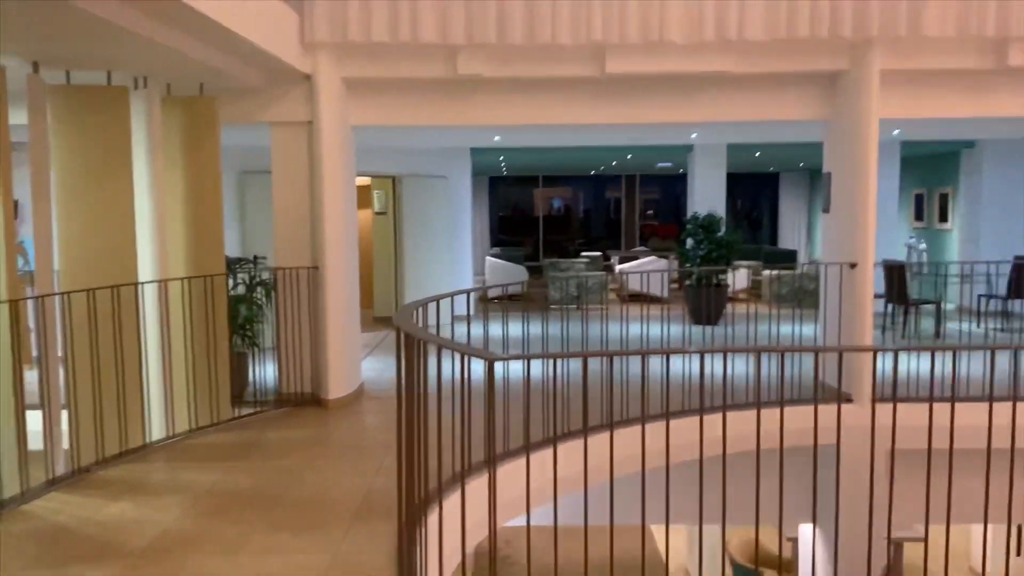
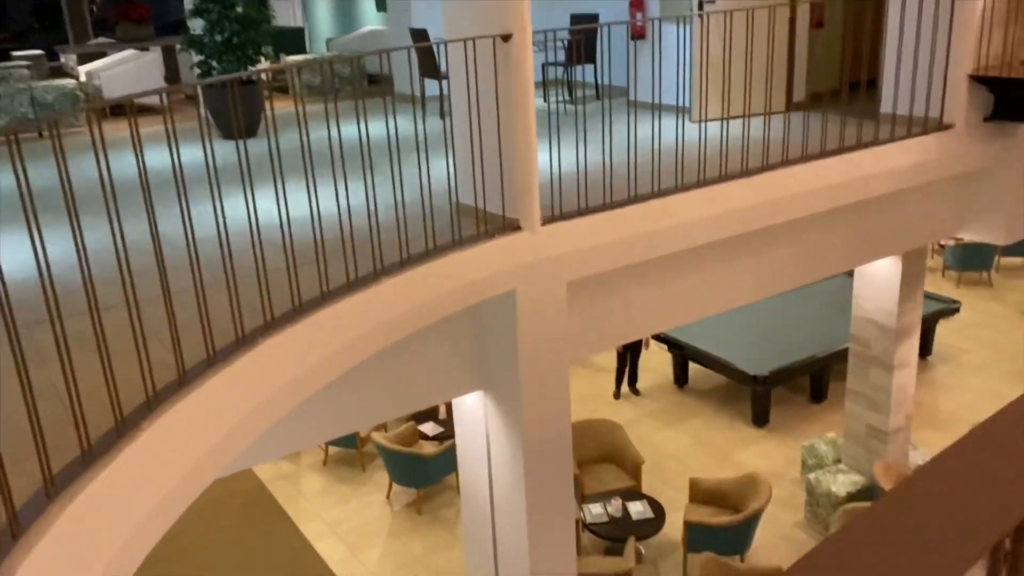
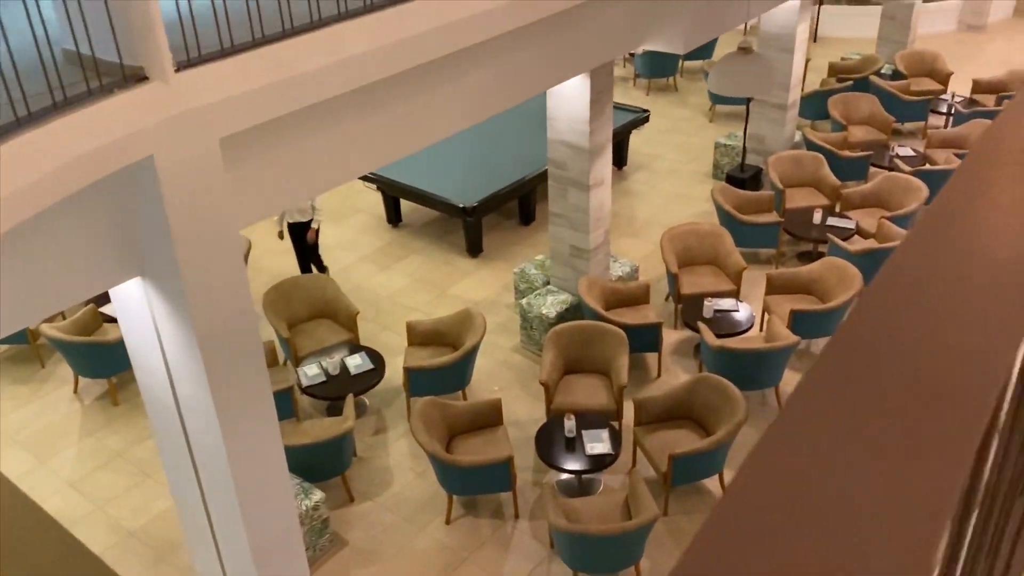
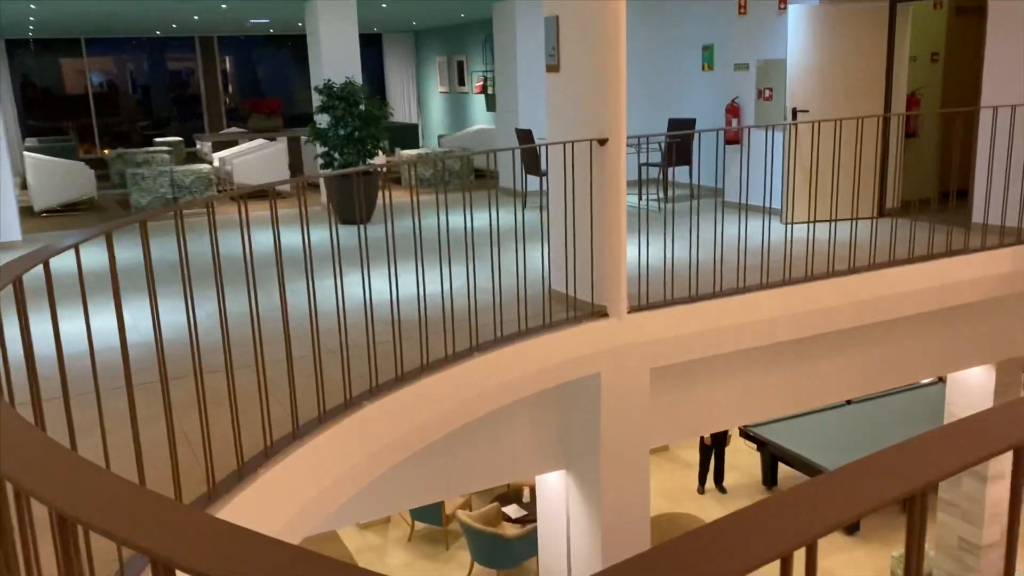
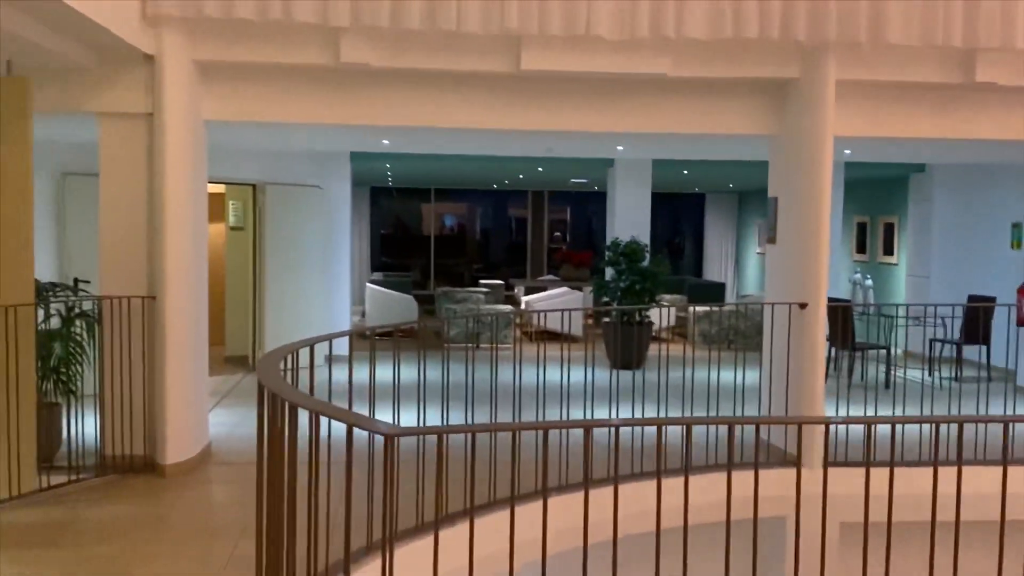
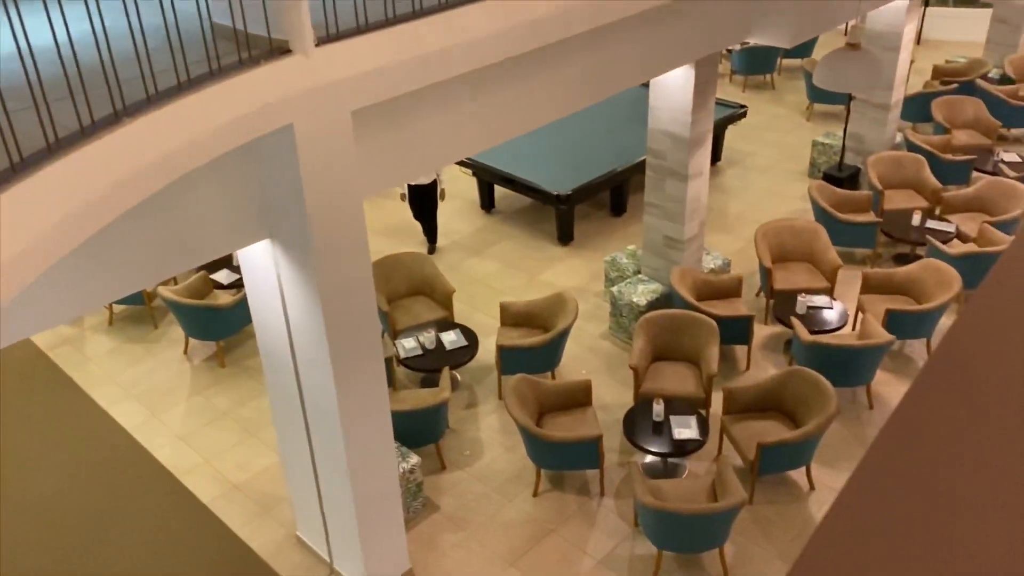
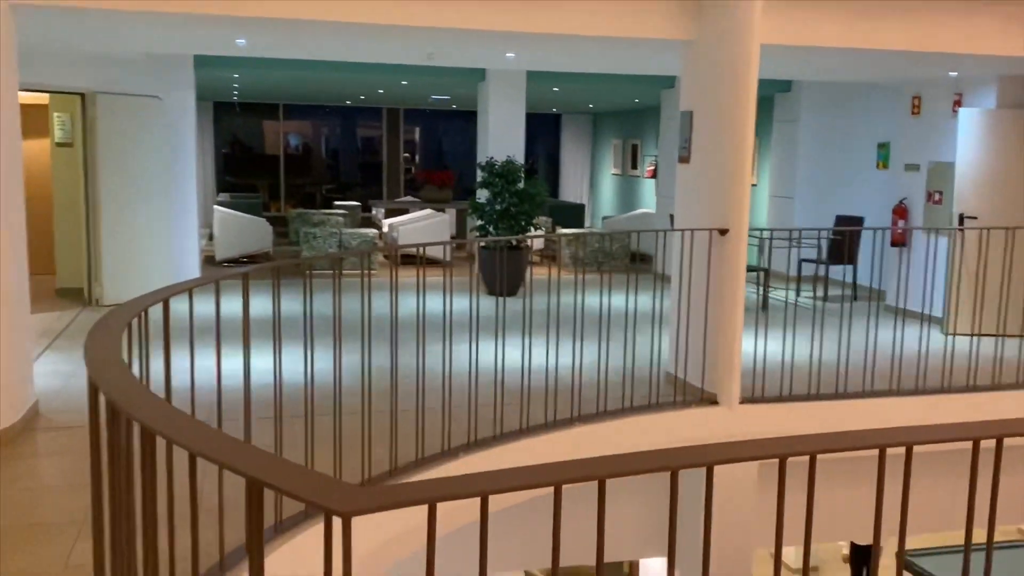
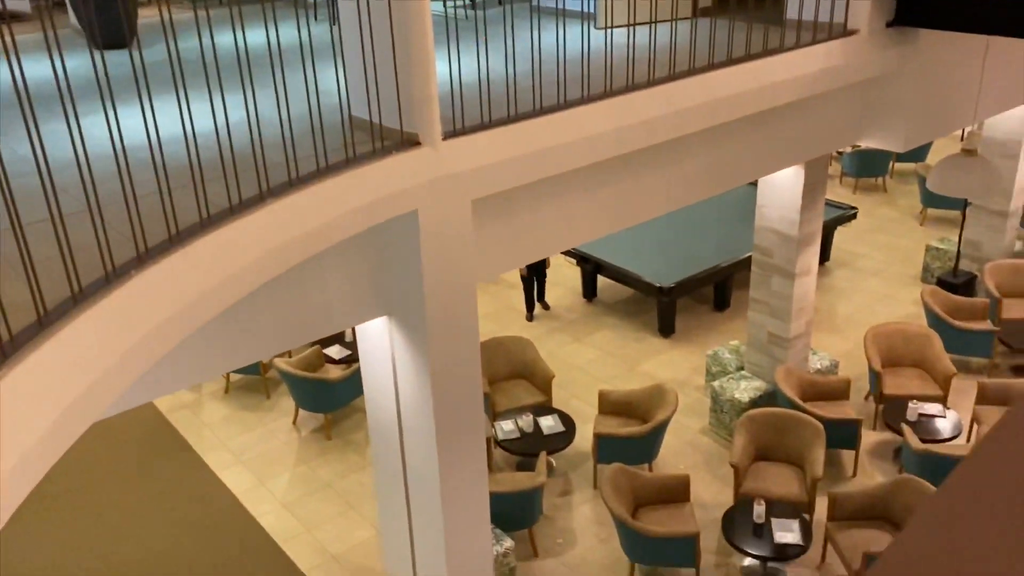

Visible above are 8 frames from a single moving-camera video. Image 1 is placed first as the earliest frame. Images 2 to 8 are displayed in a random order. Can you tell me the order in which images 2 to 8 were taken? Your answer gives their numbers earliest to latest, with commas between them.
5, 7, 4, 2, 8, 6, 3
